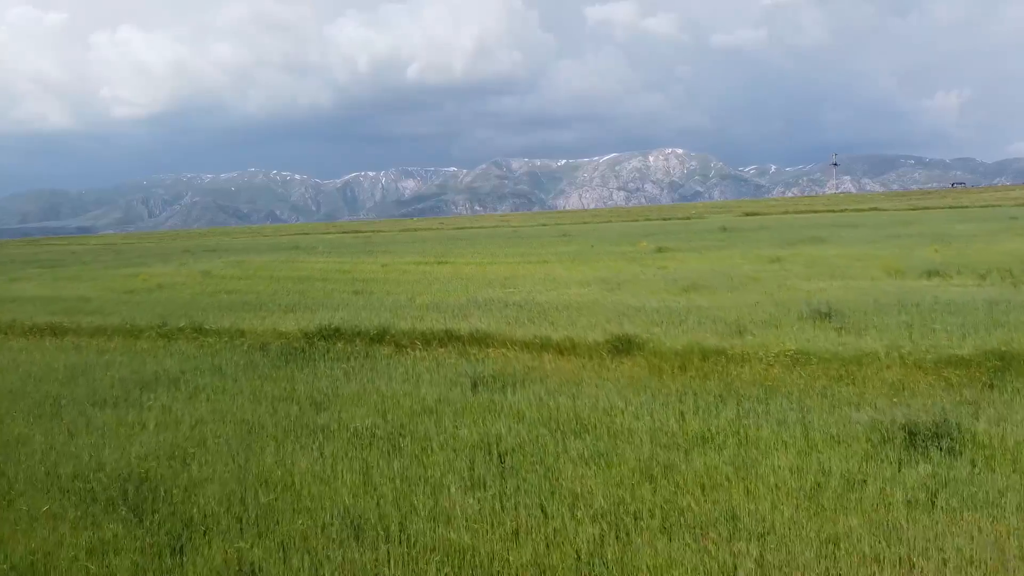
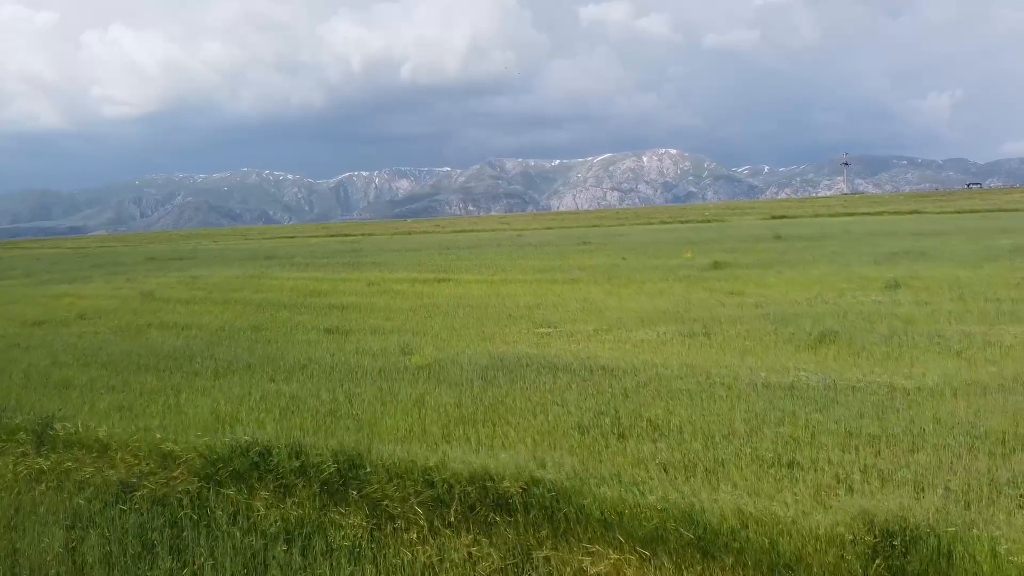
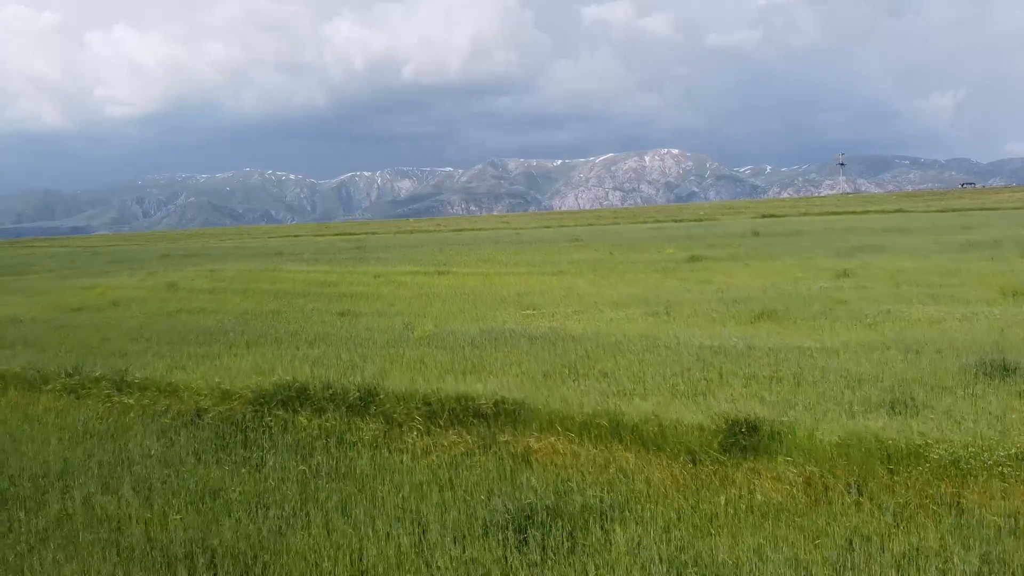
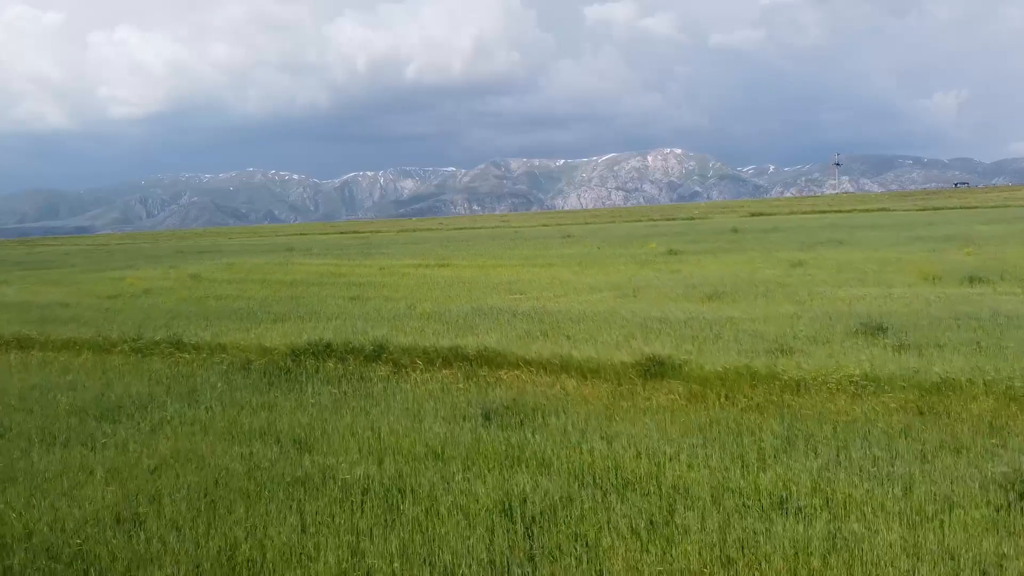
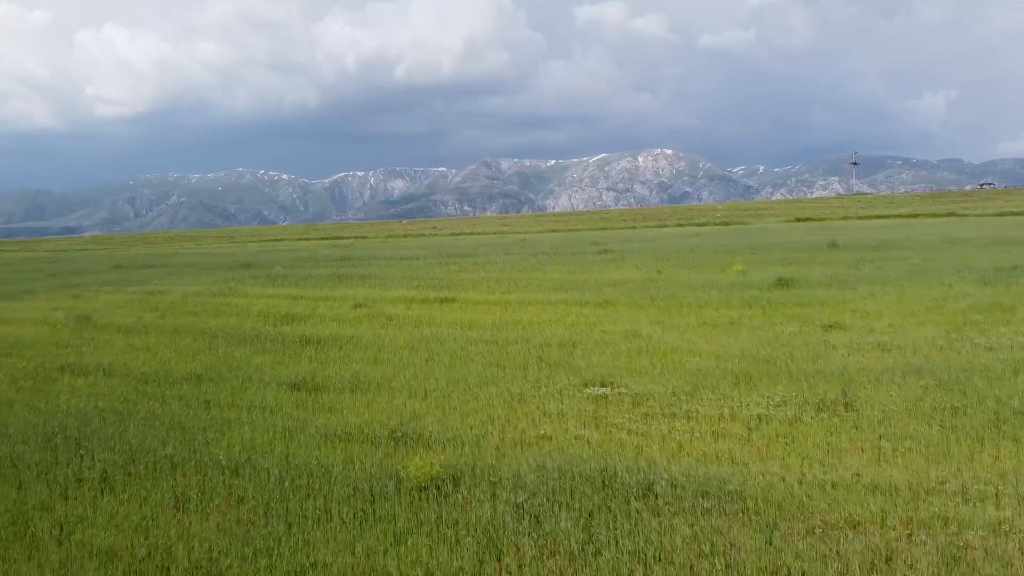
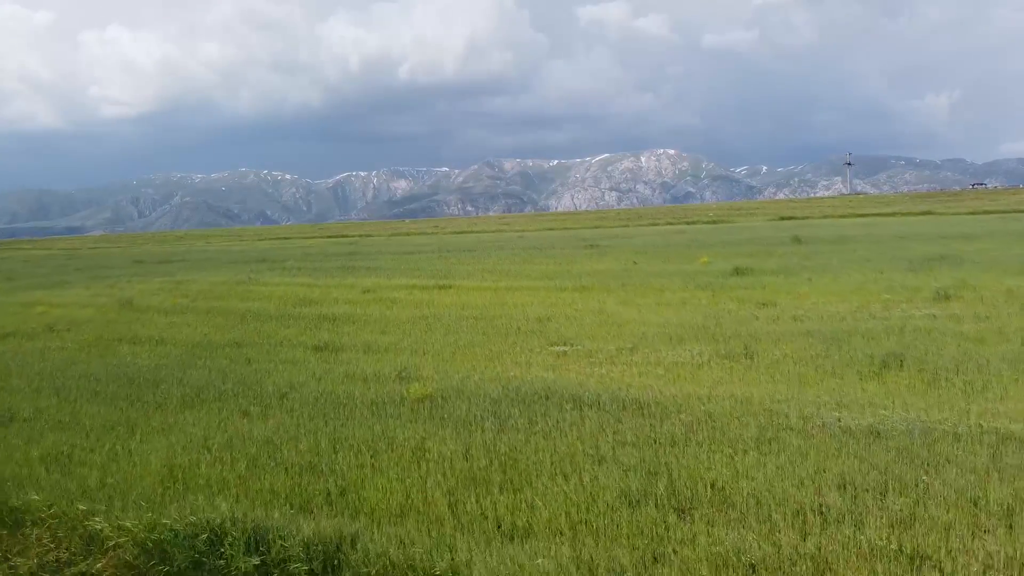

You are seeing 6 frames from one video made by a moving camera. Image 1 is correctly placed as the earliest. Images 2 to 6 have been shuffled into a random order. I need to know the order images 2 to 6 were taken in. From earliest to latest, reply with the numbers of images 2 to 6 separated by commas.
4, 3, 2, 6, 5
